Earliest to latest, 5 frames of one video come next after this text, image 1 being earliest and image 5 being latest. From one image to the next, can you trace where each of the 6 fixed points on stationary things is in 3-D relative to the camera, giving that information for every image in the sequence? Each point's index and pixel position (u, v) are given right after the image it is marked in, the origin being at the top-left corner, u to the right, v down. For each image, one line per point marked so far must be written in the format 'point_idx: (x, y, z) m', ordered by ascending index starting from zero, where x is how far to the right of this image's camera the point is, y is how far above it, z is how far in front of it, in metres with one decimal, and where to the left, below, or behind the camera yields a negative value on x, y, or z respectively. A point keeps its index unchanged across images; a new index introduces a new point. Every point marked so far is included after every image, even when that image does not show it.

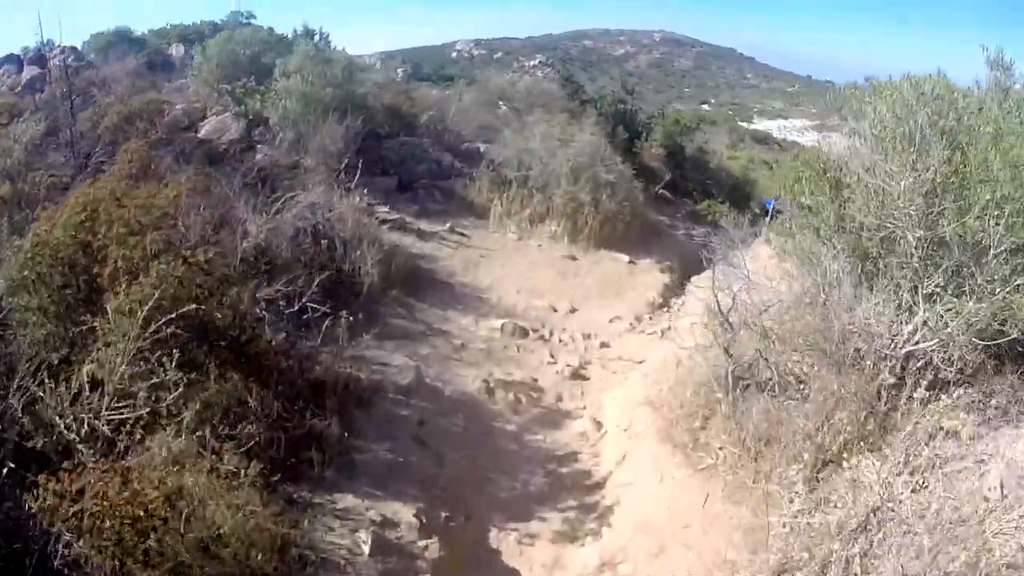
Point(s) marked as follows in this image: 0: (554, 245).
0: (+0.5, +0.7, +12.8) m
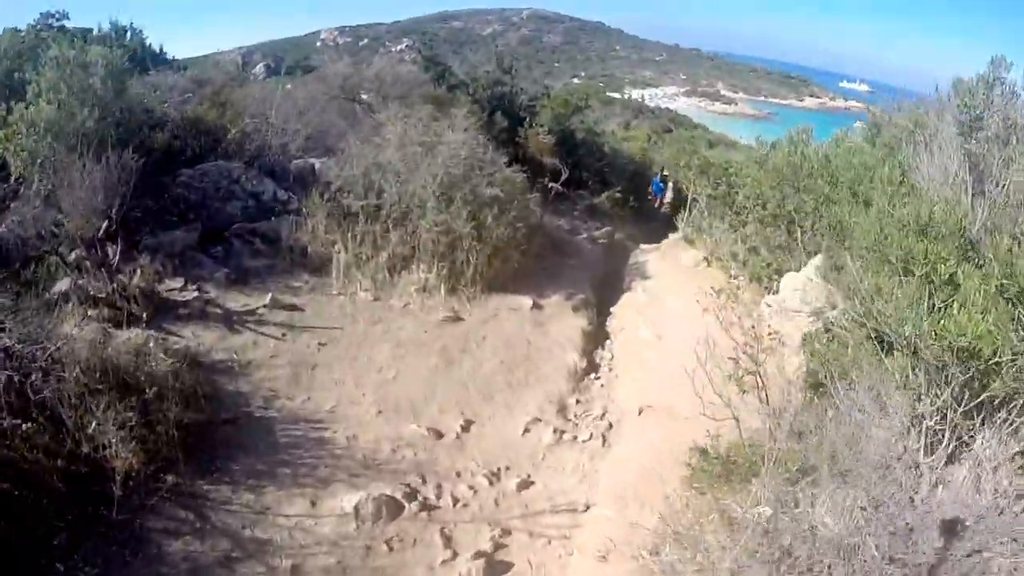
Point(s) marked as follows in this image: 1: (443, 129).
0: (-0.8, -0.1, +9.0) m
1: (-0.7, +1.8, +10.6) m
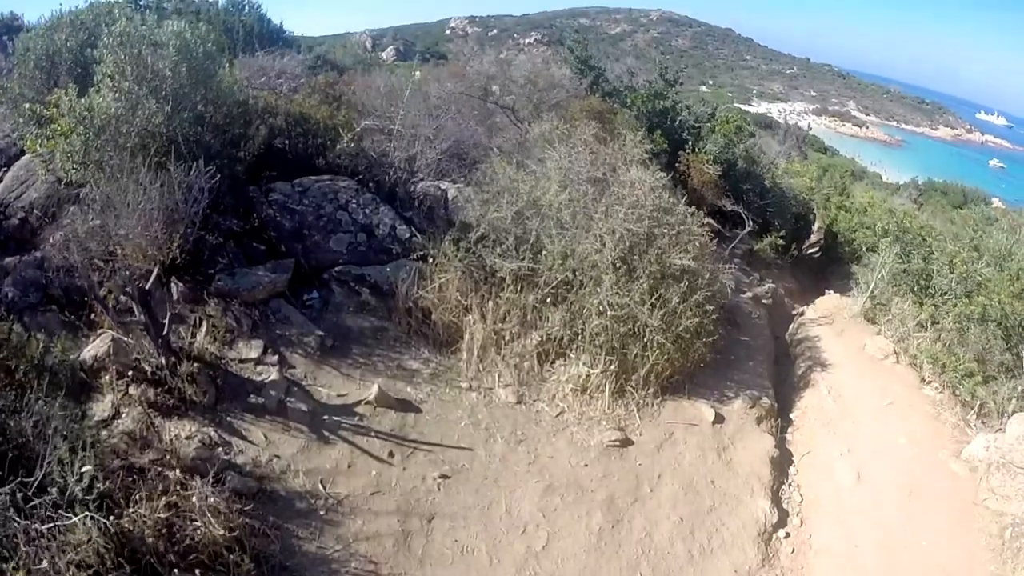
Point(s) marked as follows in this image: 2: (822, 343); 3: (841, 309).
0: (+0.5, -0.9, +6.7) m
1: (+0.9, +1.1, +8.2) m
2: (+3.5, -0.7, +11.2) m
3: (+4.2, -0.4, +12.5) m
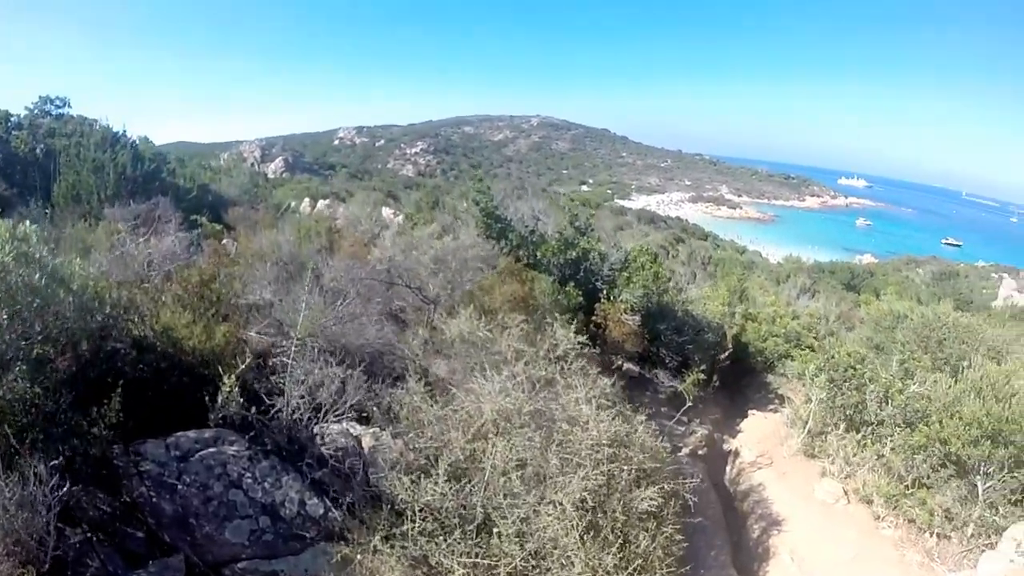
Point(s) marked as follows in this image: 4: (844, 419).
0: (+0.3, -2.4, +5.6) m
1: (+0.2, -0.6, +7.3) m
2: (+2.8, -2.2, +10.5) m
3: (+3.3, -1.8, +11.9) m
4: (+3.8, -1.5, +11.4) m
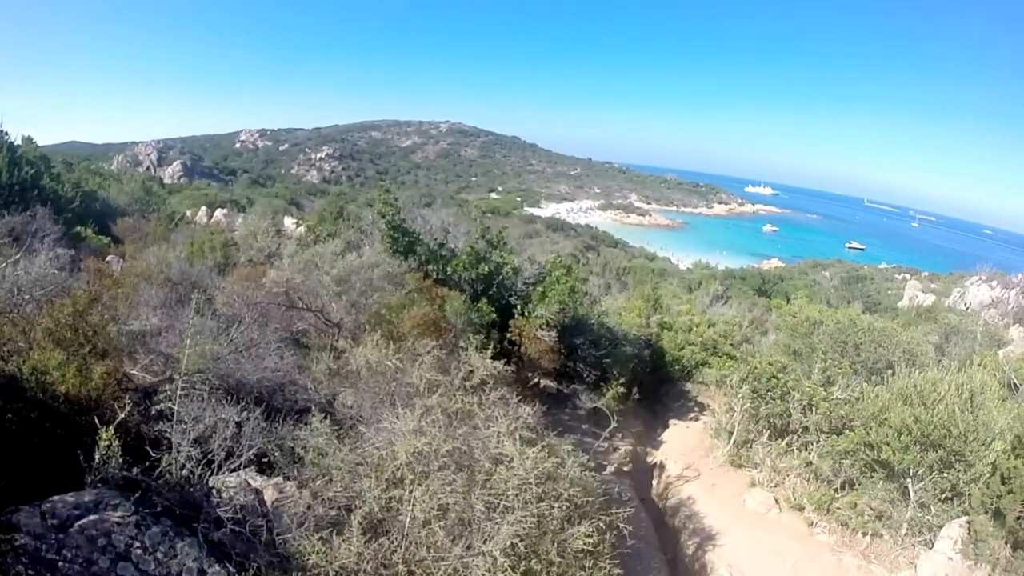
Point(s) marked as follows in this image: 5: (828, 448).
0: (-0.1, -2.6, +5.1) m
1: (-0.3, -0.7, +6.7) m
2: (+1.9, -2.3, +10.2) m
3: (+2.3, -1.9, +11.6) m
4: (+2.9, -1.6, +11.2) m
5: (+3.2, -1.6, +10.1) m
